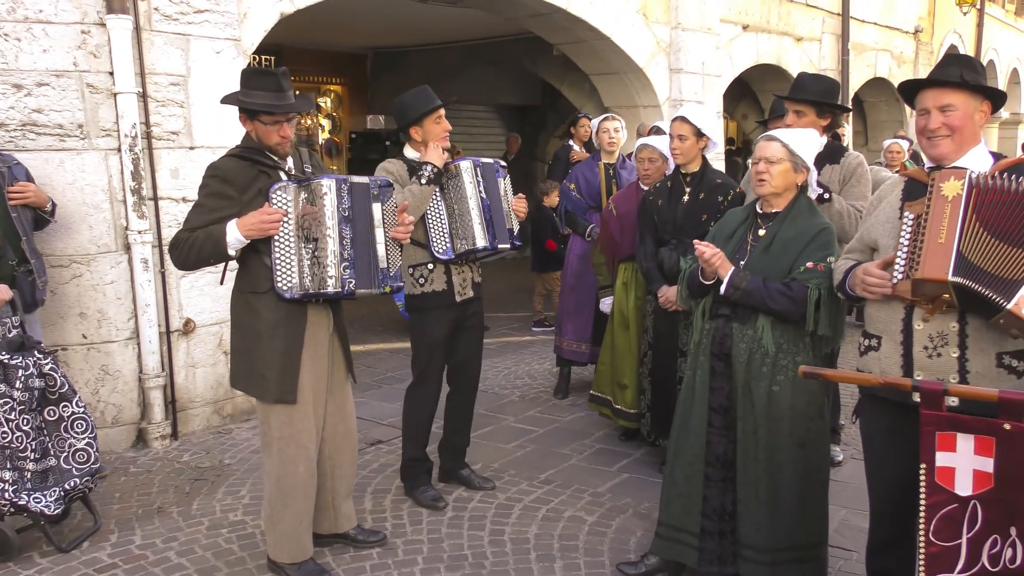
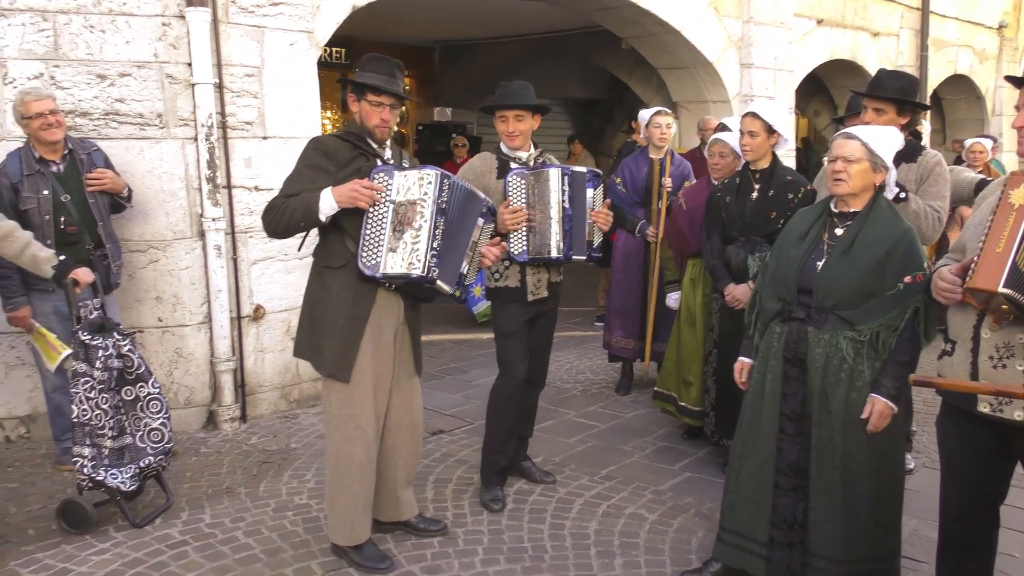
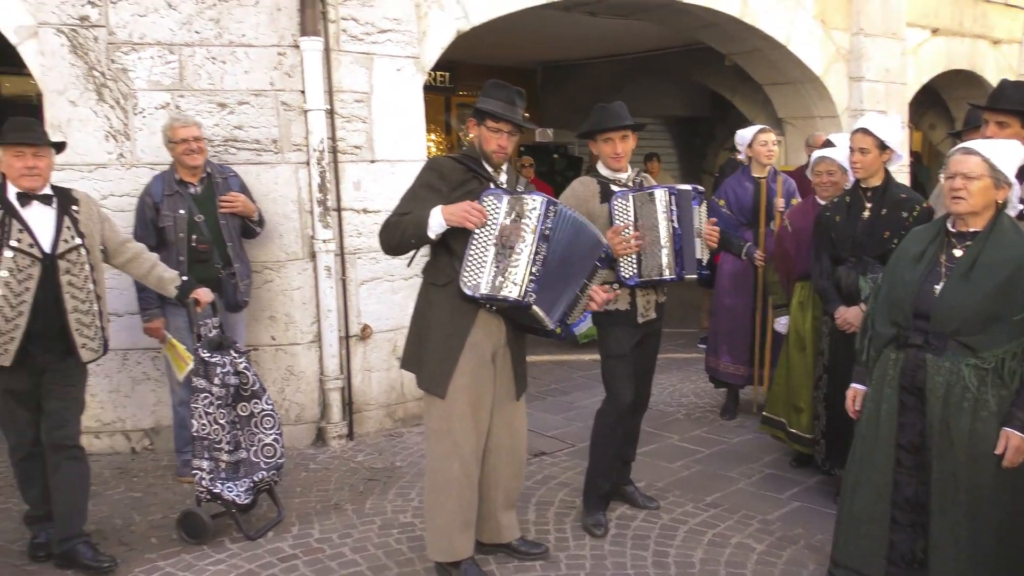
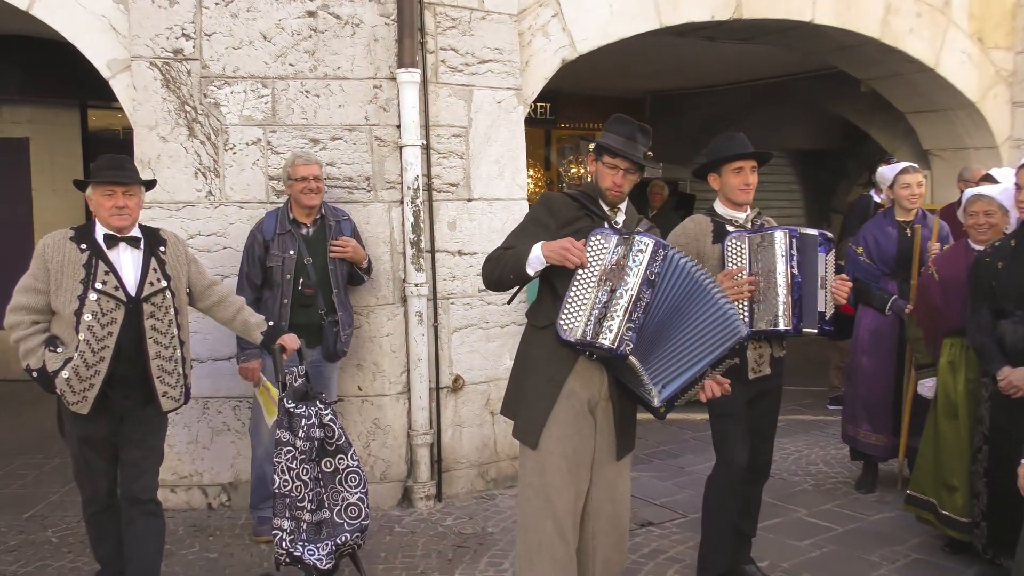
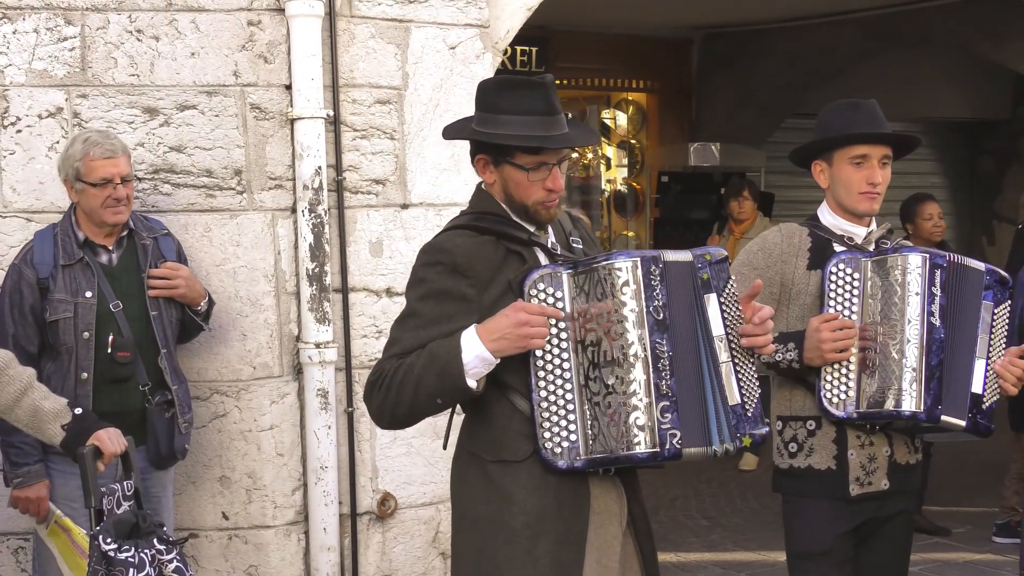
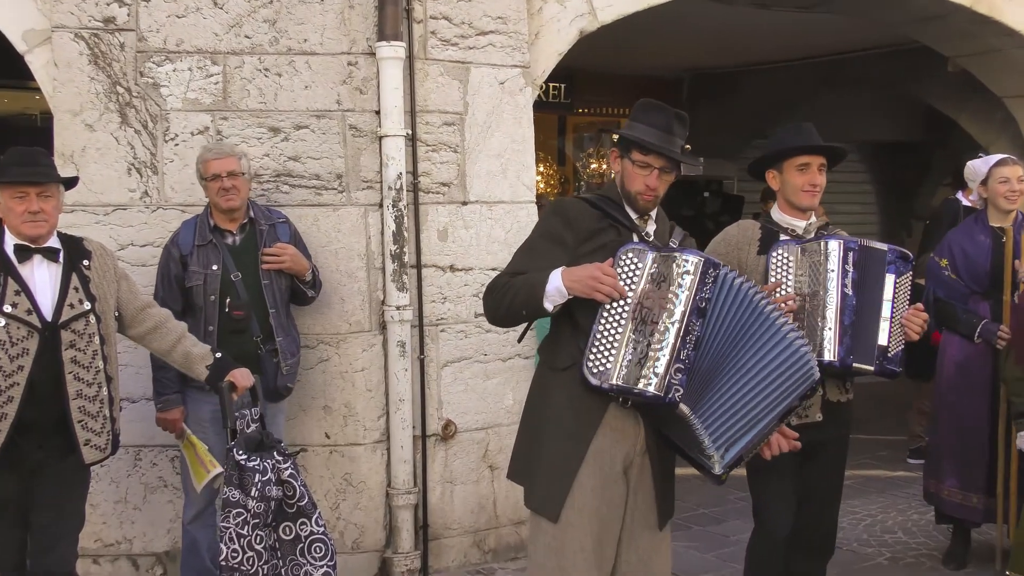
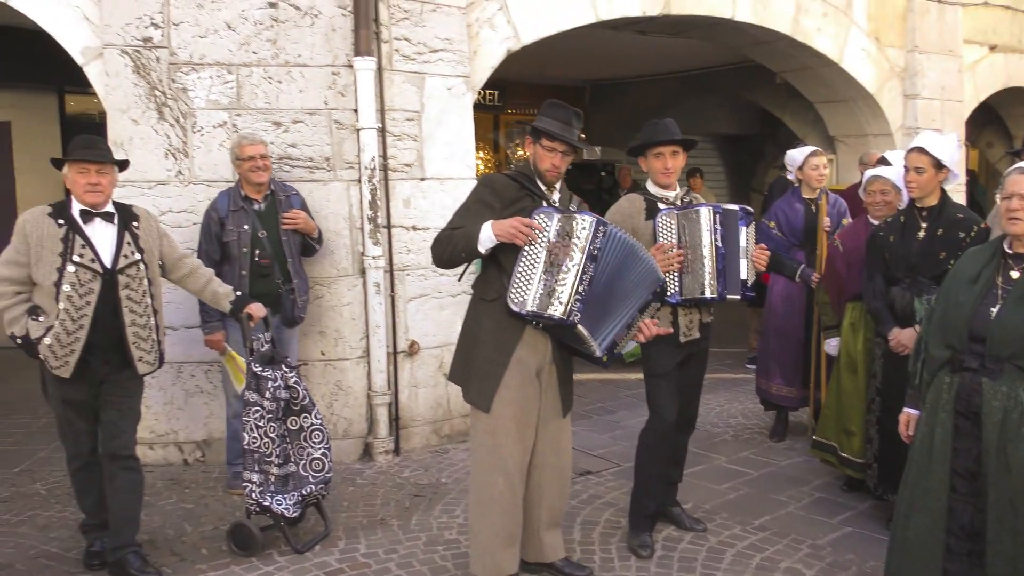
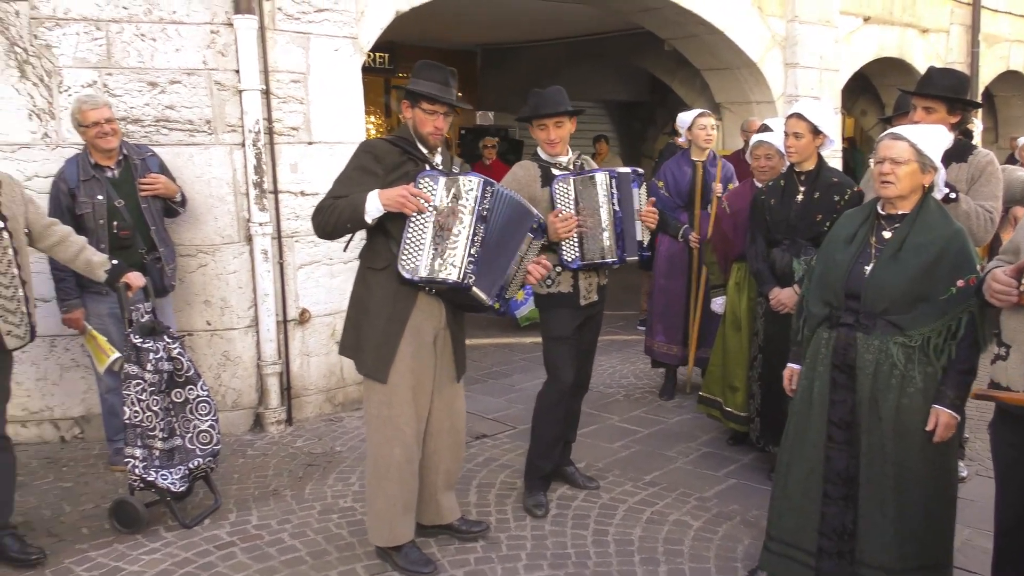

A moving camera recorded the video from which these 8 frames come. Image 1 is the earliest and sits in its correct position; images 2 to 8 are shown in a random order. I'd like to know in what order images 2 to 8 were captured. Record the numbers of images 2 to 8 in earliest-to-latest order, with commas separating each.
2, 8, 3, 7, 4, 6, 5
